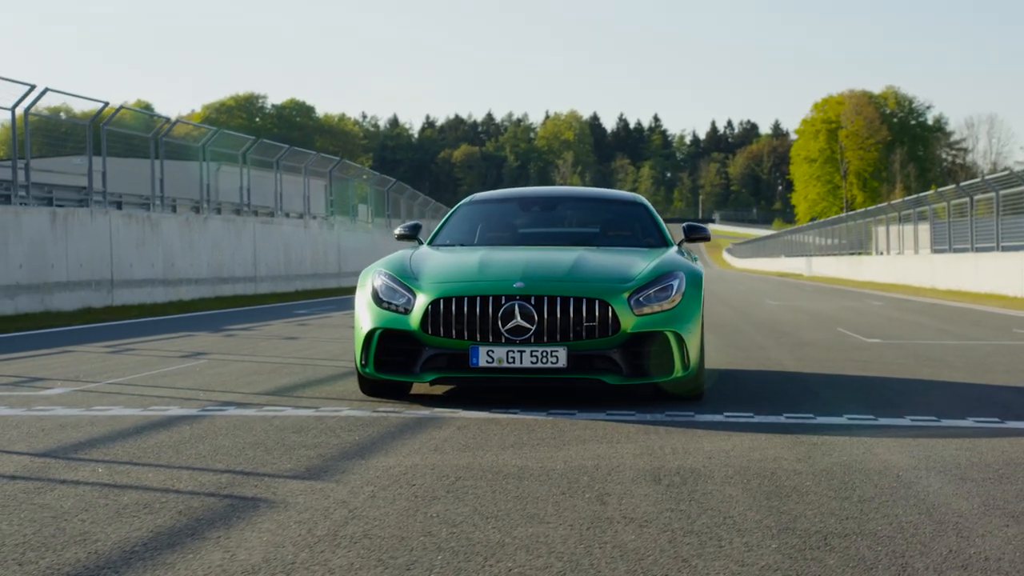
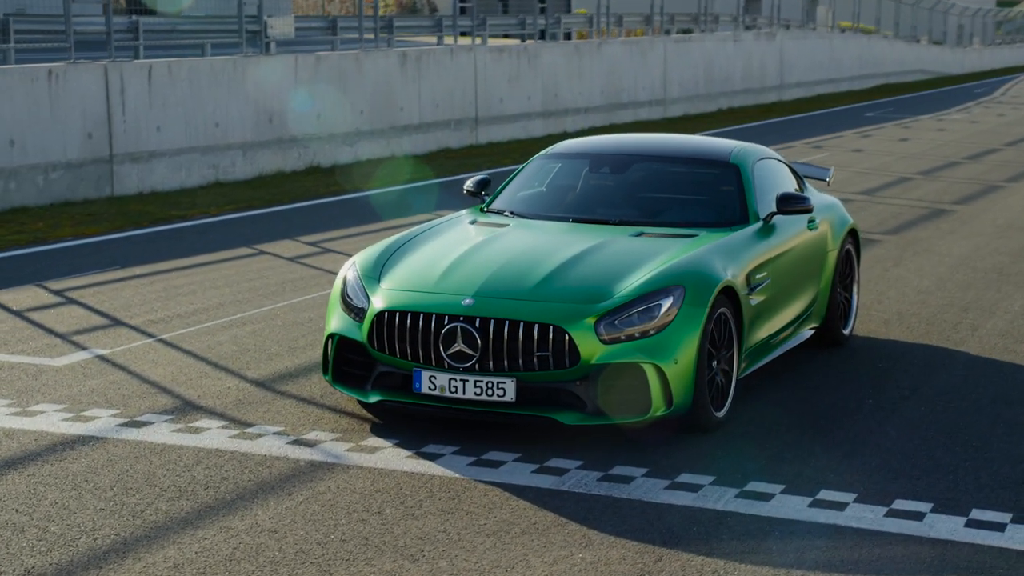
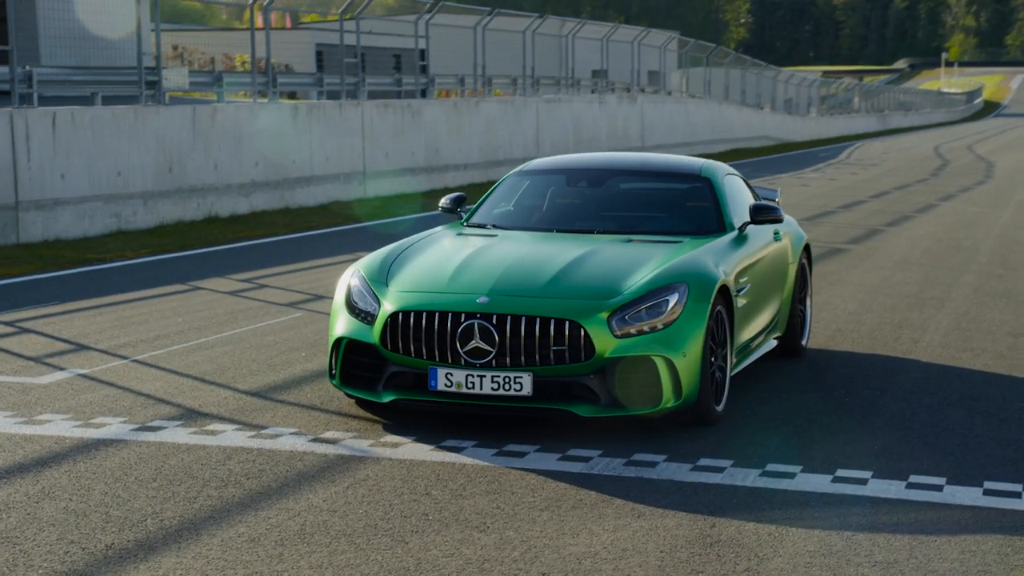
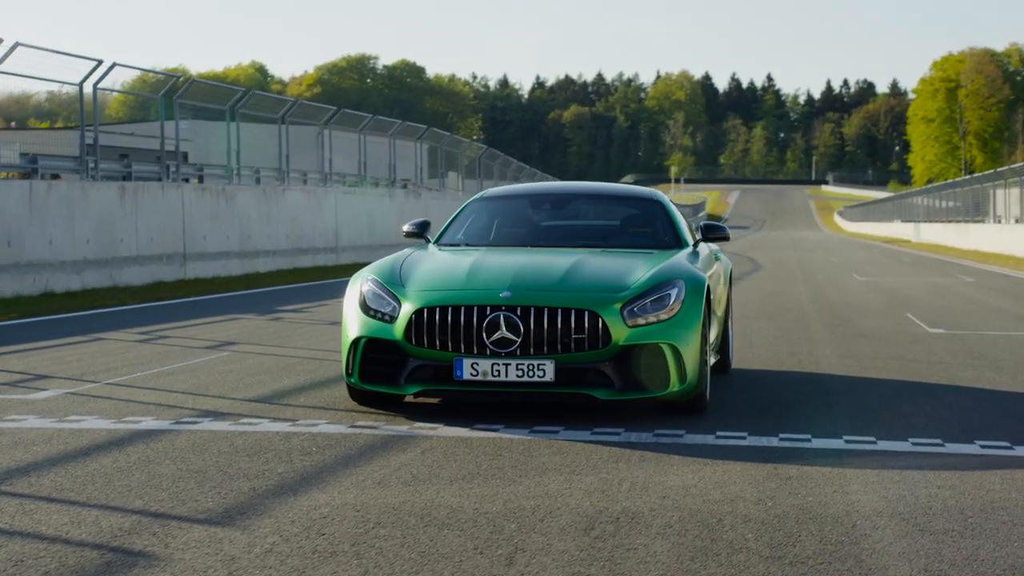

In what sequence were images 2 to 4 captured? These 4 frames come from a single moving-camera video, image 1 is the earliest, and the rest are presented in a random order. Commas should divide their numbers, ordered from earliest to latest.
4, 3, 2
